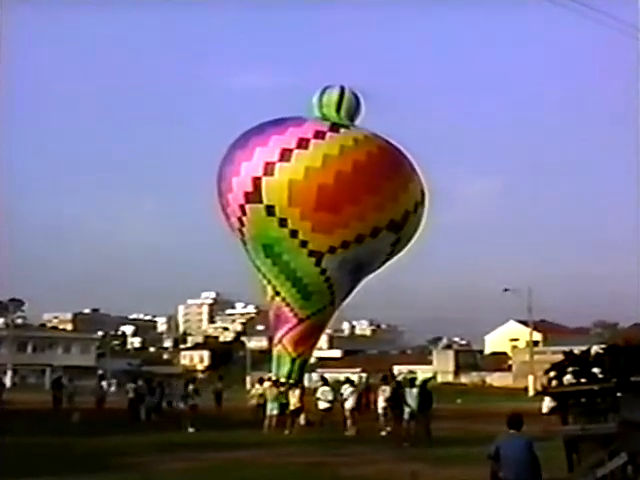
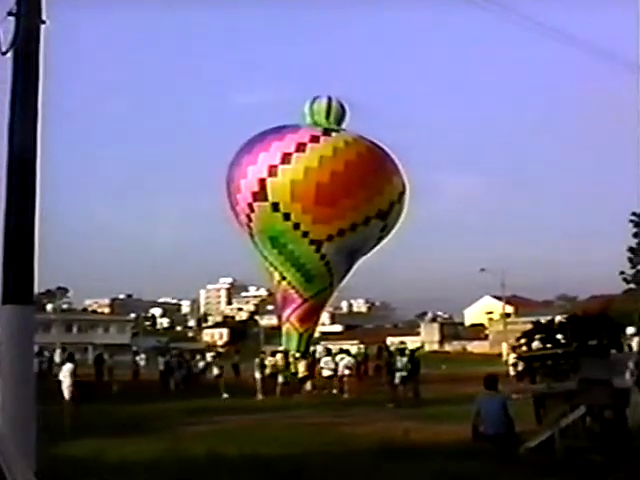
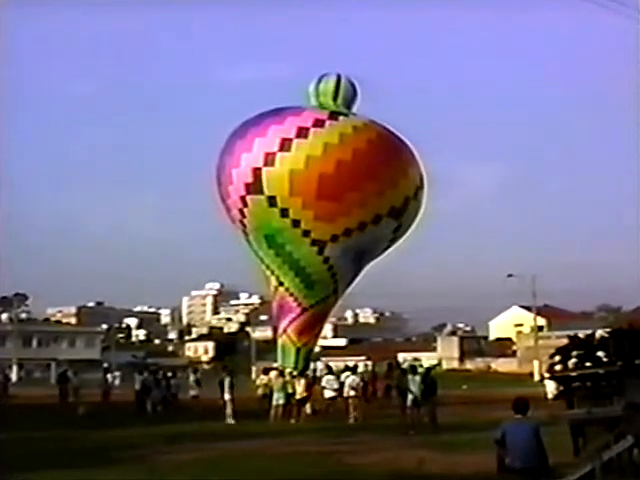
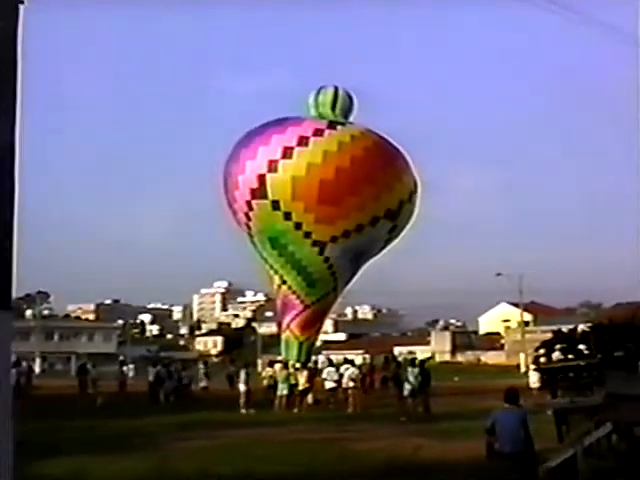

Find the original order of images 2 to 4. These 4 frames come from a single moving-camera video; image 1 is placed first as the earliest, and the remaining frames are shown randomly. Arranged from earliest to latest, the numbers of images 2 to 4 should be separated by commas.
3, 4, 2
